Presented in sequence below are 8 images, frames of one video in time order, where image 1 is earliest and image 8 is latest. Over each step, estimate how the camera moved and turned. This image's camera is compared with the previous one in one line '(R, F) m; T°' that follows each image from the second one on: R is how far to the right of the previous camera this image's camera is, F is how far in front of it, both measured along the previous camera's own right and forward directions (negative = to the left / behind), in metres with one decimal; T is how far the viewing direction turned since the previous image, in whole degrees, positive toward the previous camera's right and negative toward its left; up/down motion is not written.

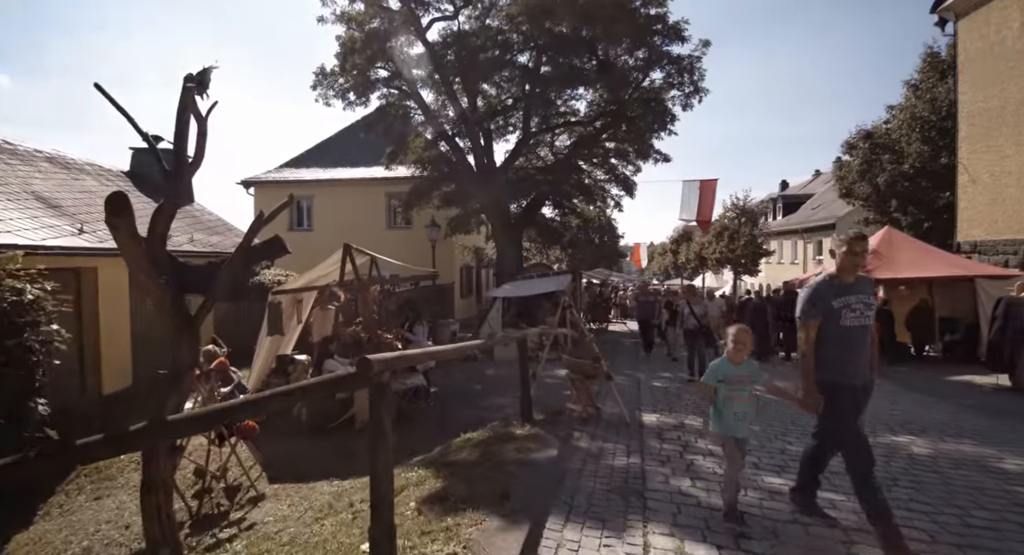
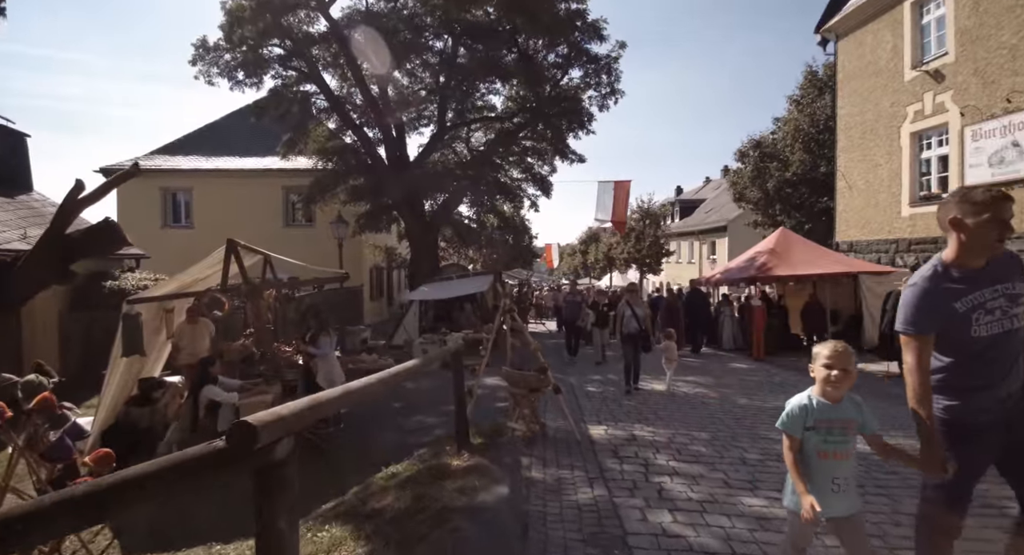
(-0.1, +0.7) m; +9°
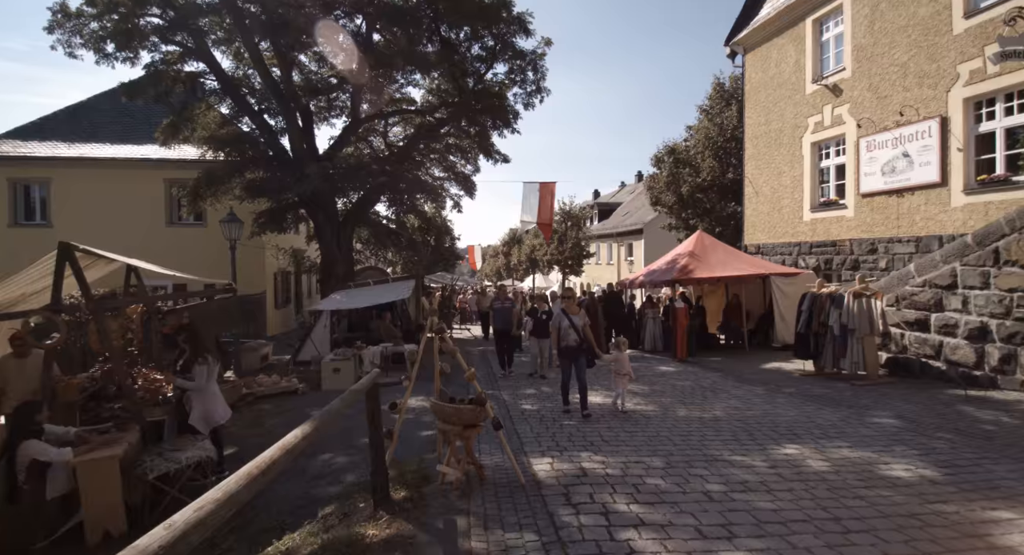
(-0.1, +0.7) m; +8°
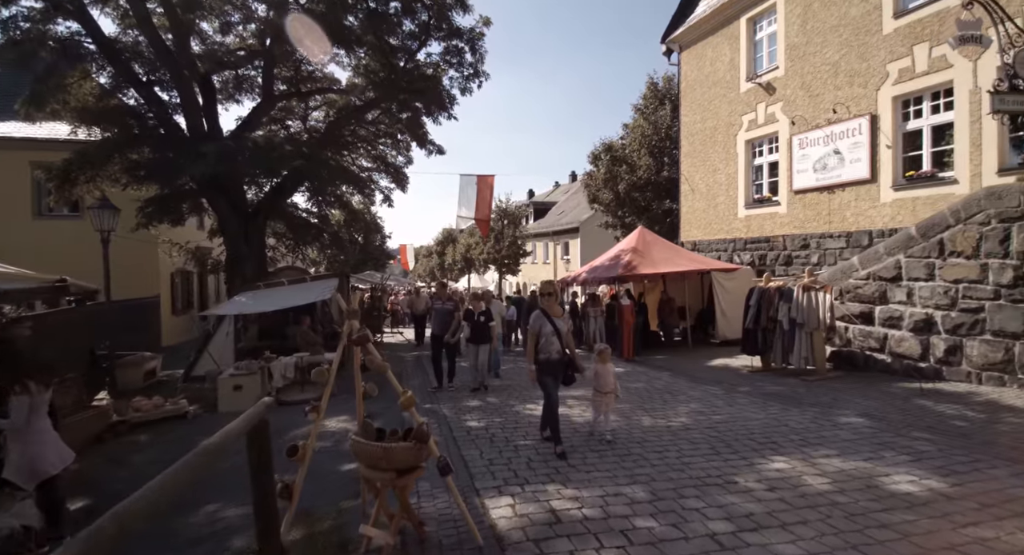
(-0.1, +0.9) m; +7°
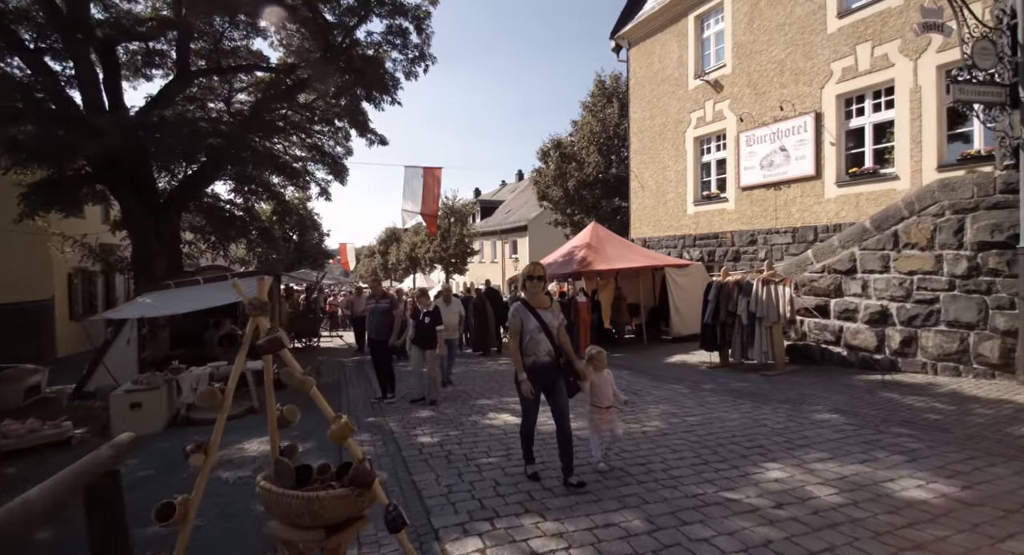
(-0.1, +0.7) m; +6°
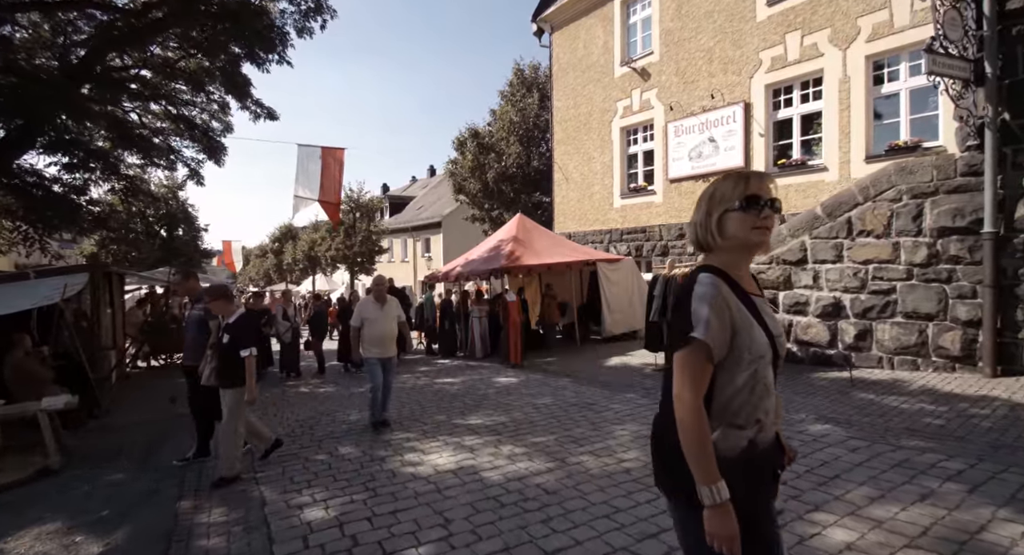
(-0.1, +1.4) m; +9°
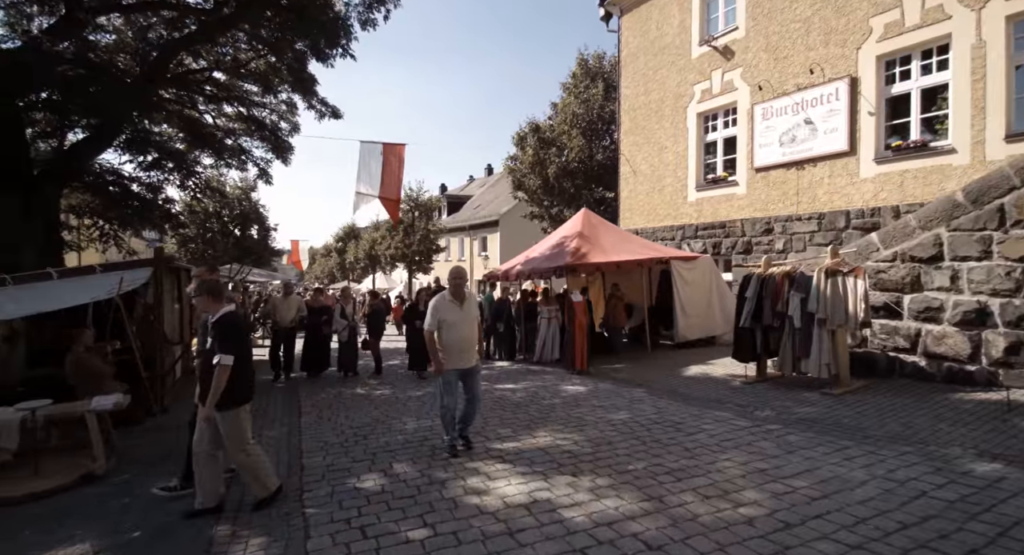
(-0.2, +0.9) m; -6°
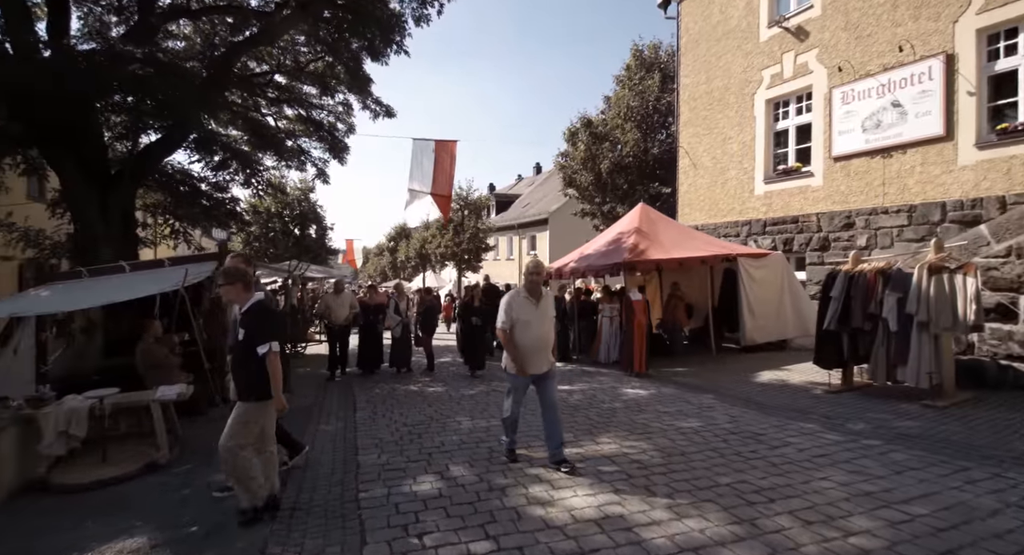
(-0.2, +0.4) m; -5°
